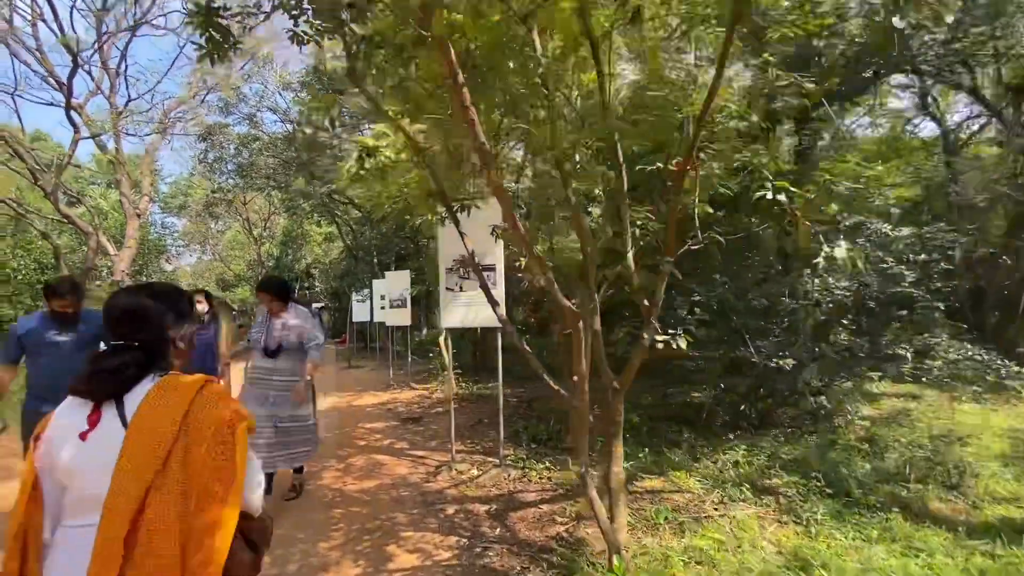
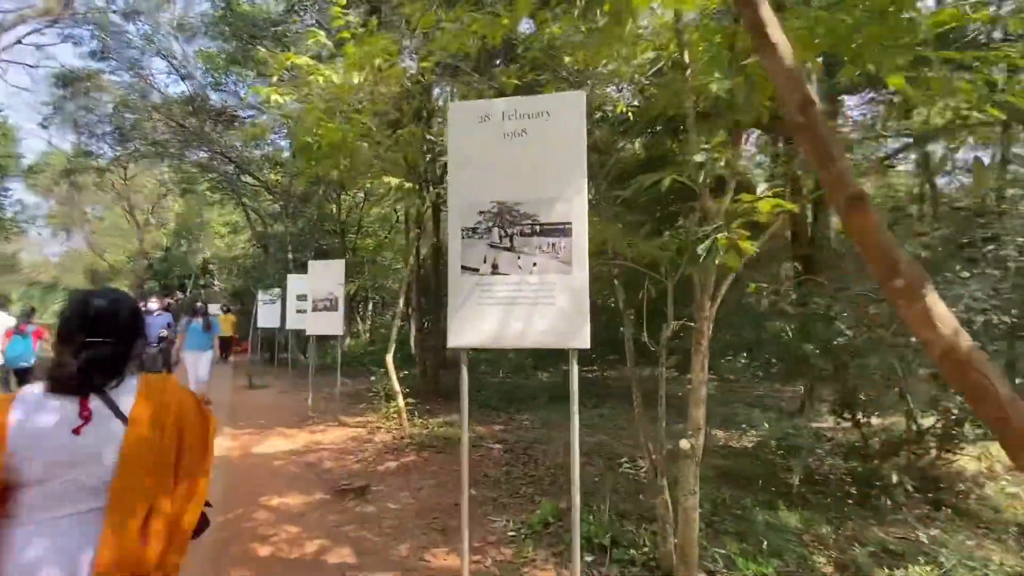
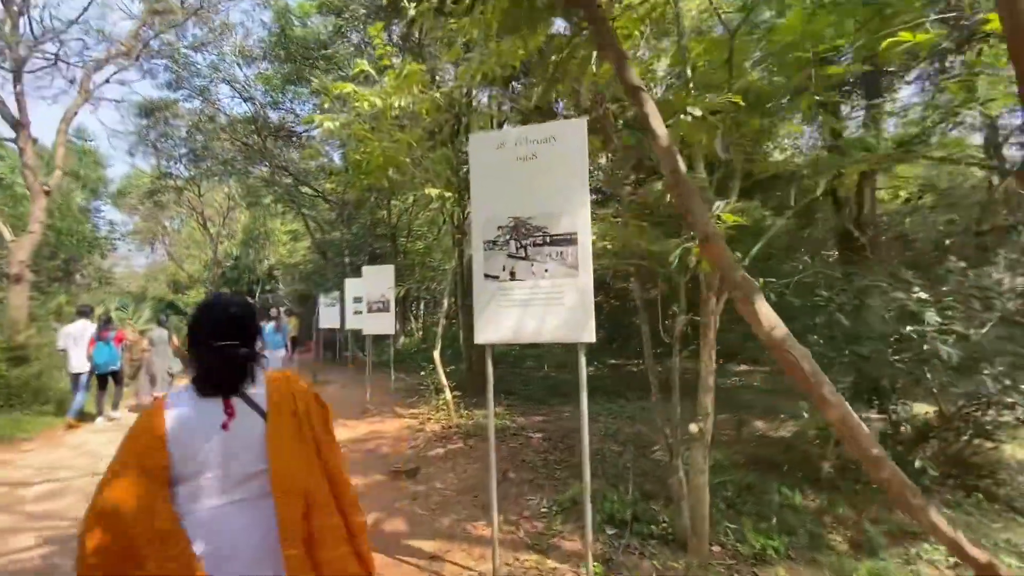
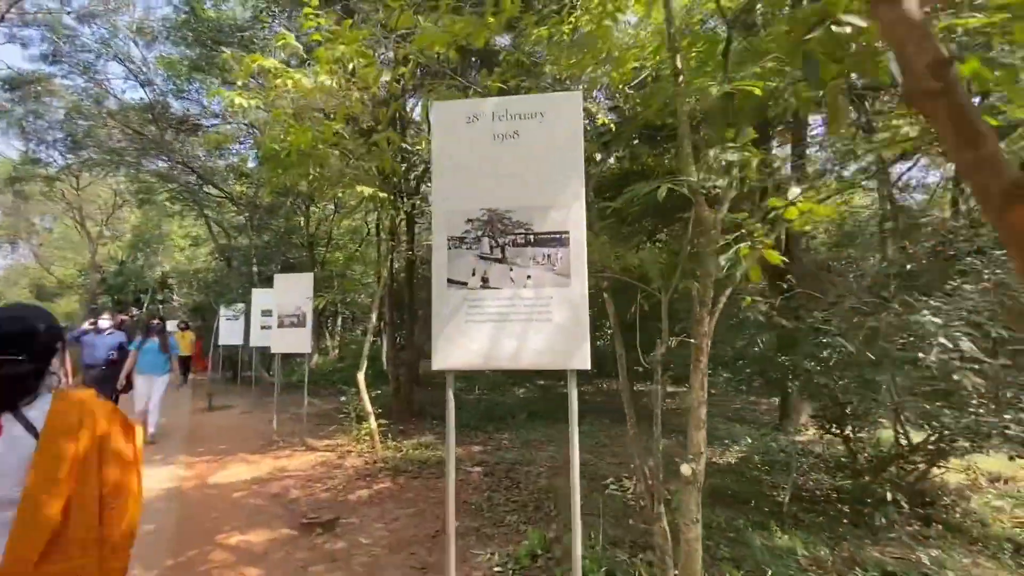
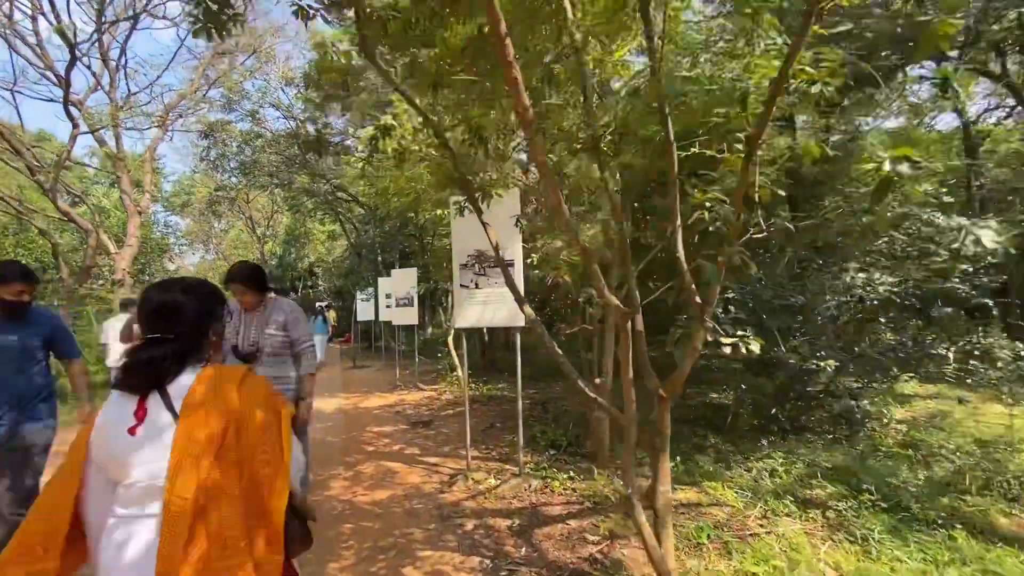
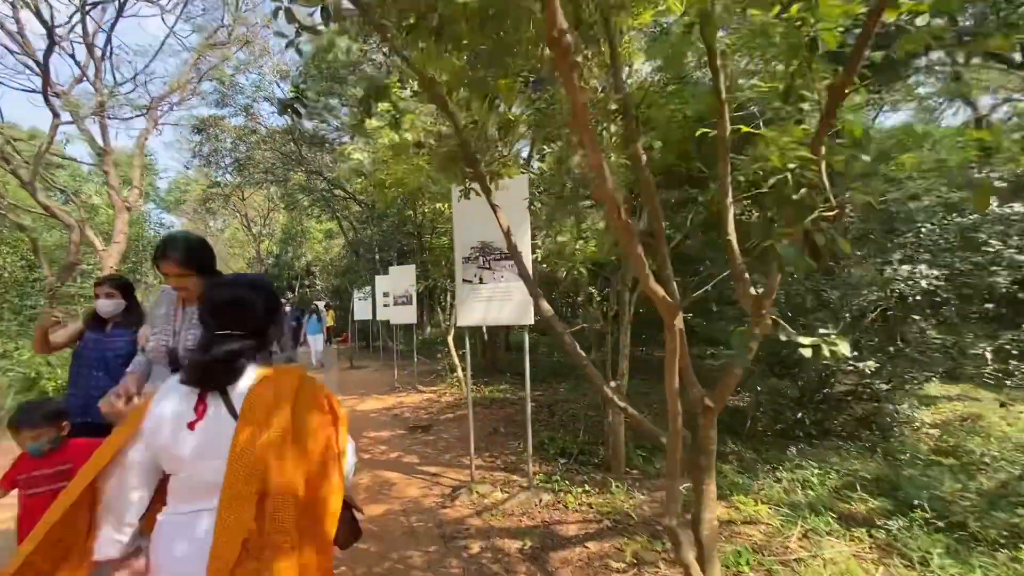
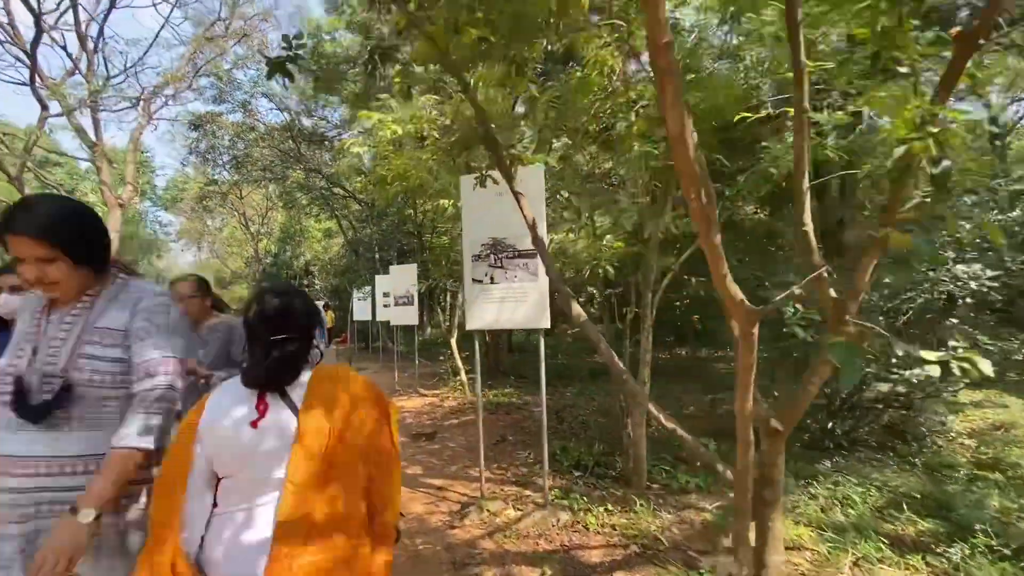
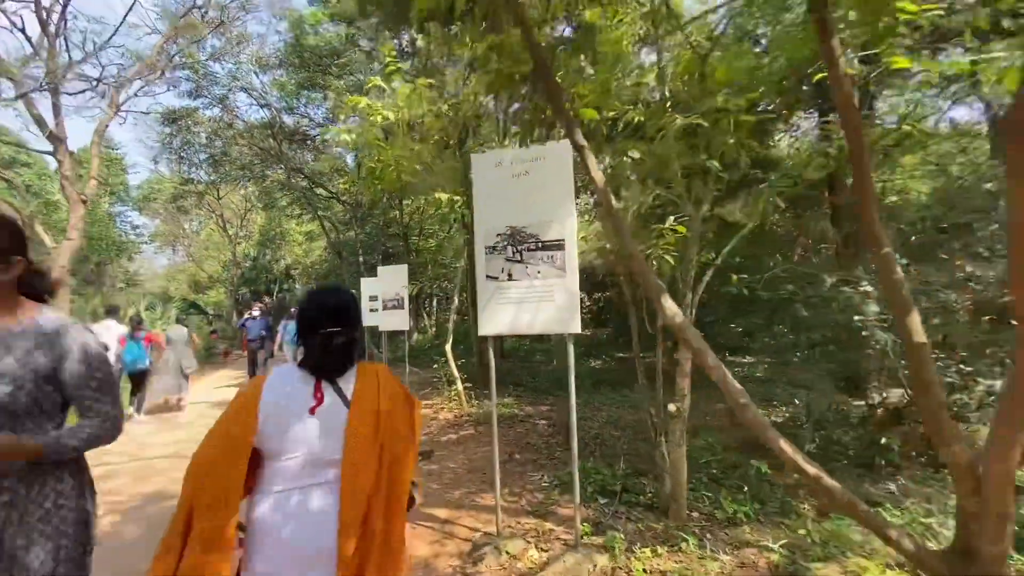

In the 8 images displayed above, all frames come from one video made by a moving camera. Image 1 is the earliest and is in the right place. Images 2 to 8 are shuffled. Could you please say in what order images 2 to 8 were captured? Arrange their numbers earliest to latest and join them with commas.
5, 6, 7, 8, 3, 2, 4
